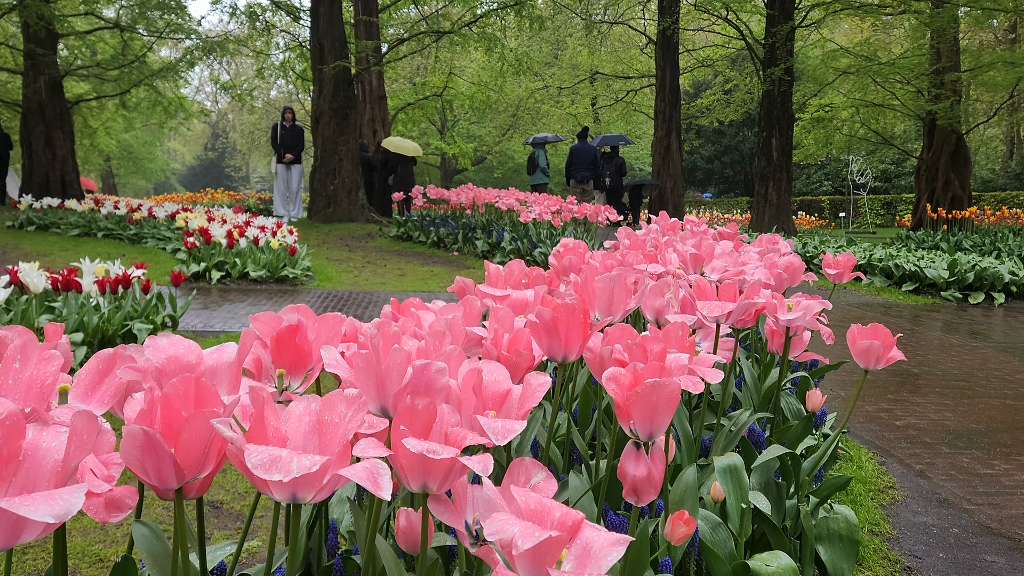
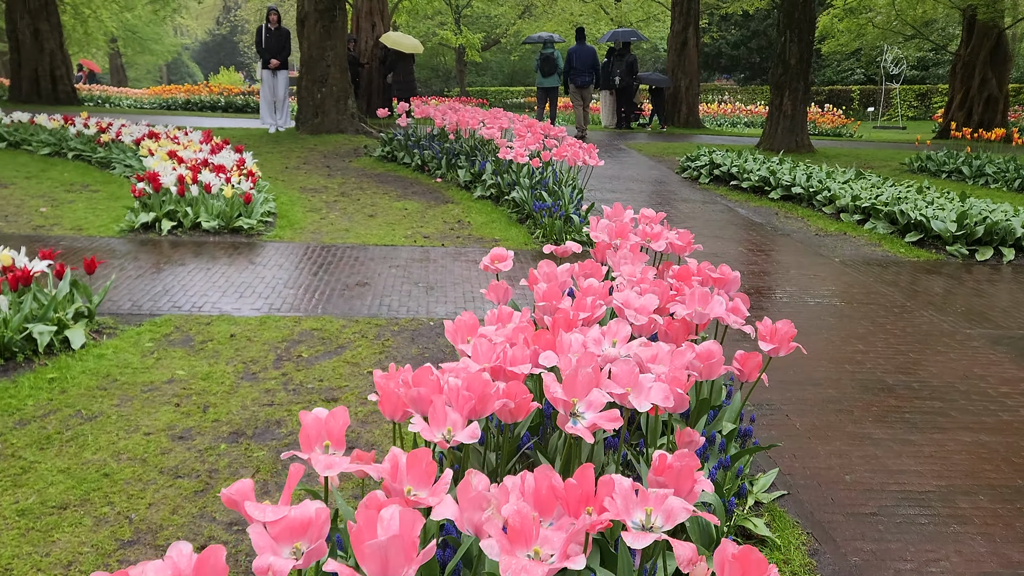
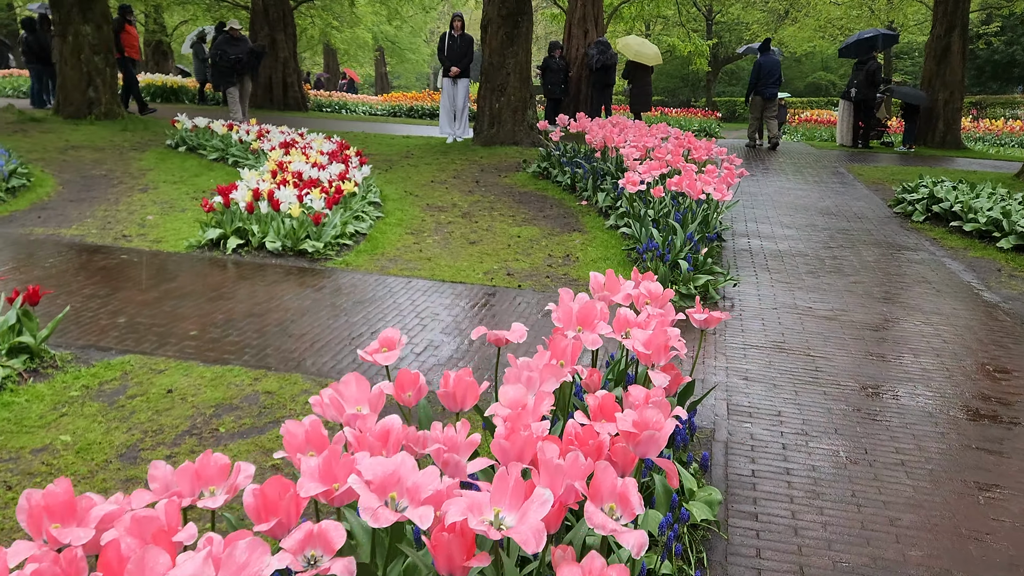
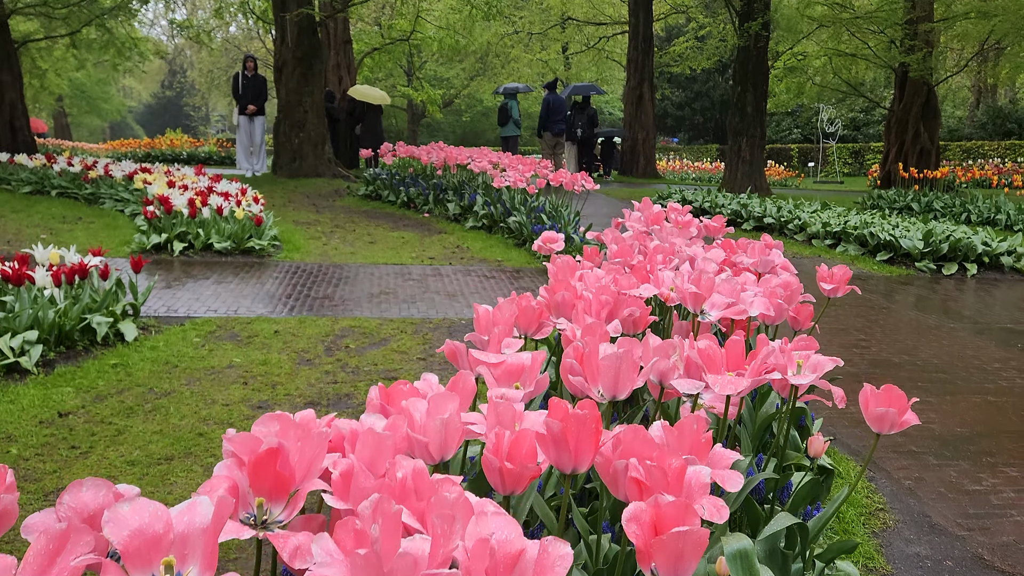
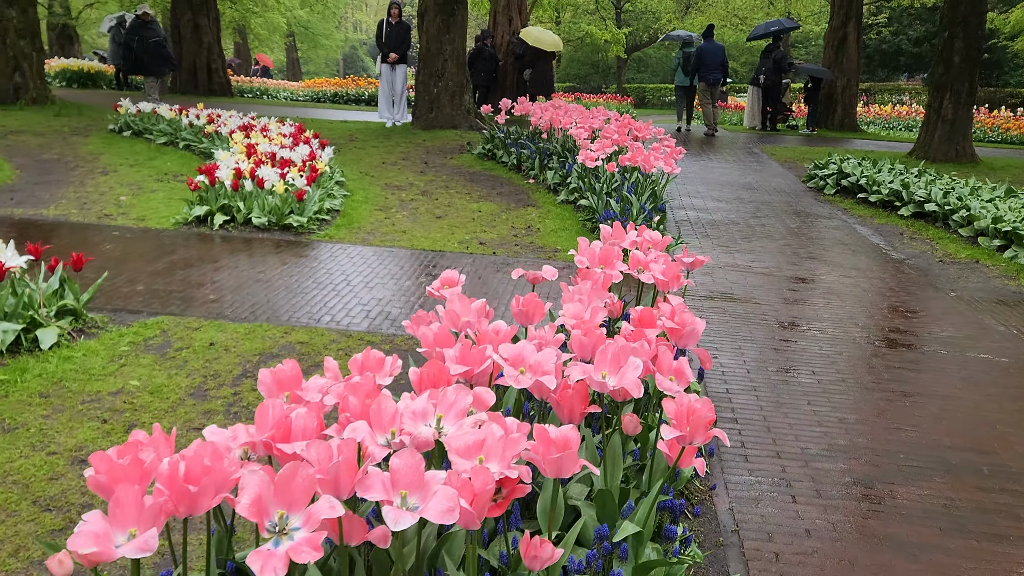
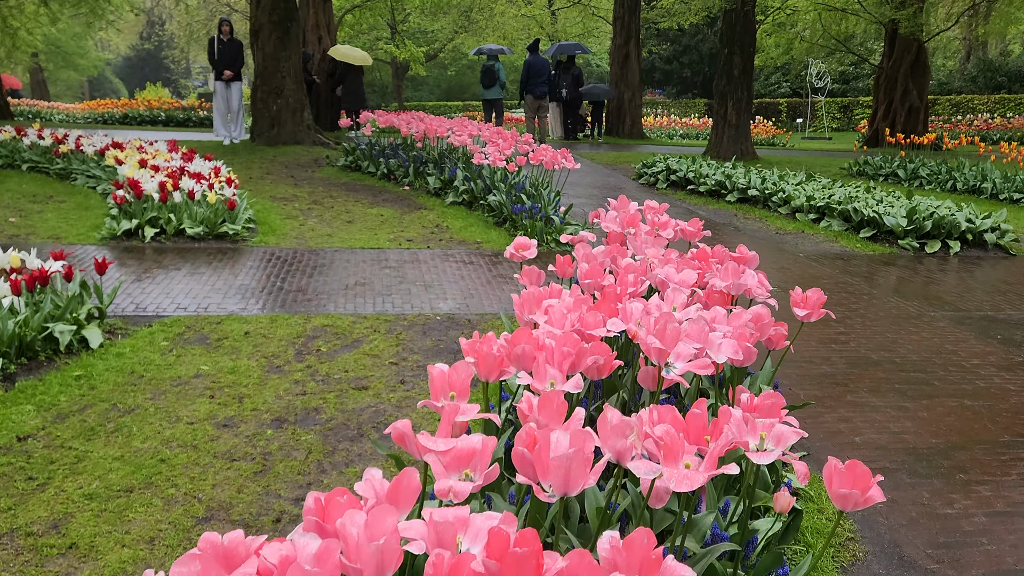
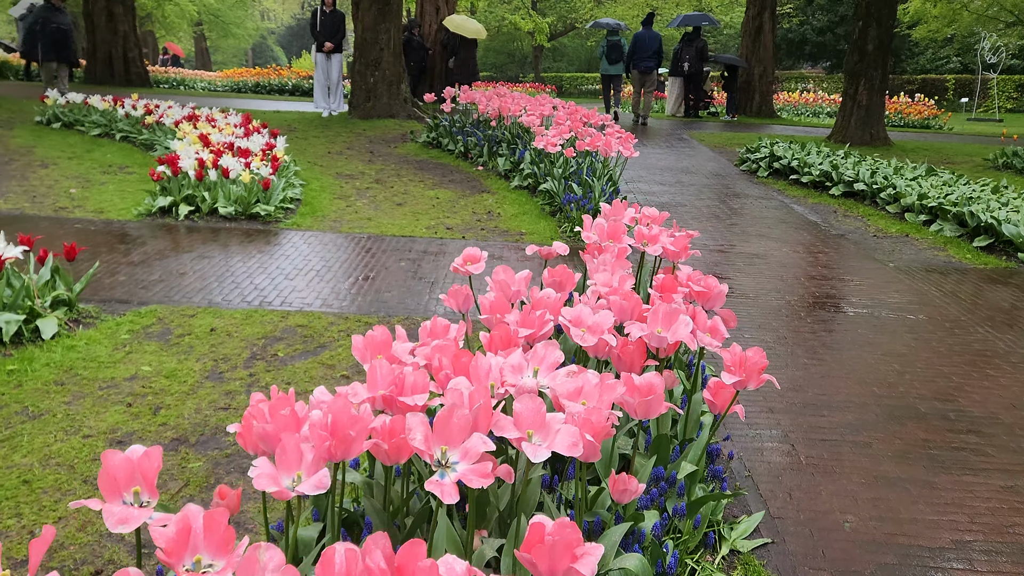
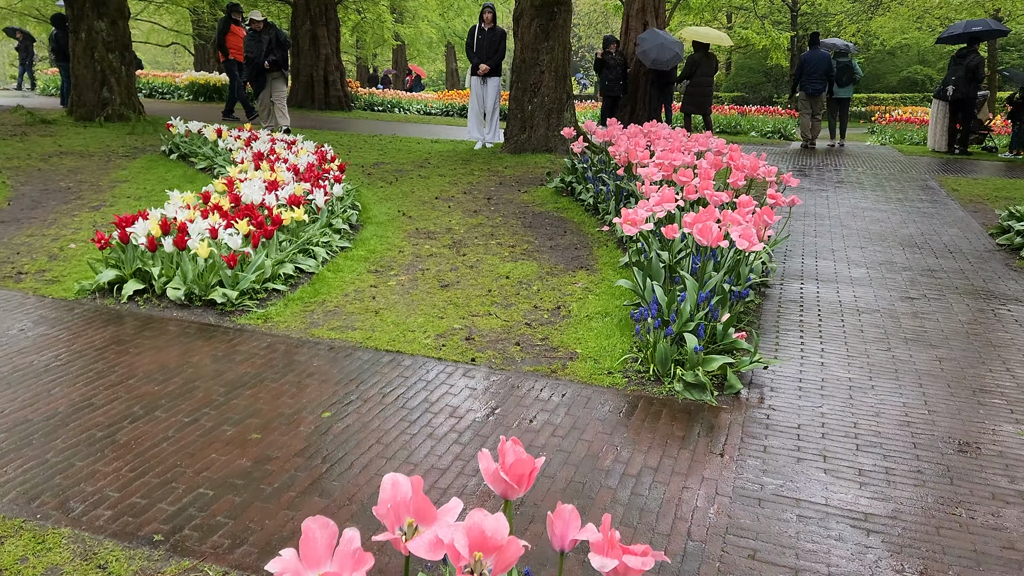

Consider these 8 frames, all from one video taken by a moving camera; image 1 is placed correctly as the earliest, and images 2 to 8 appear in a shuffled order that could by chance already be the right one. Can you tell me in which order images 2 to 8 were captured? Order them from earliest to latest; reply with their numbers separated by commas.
4, 6, 2, 7, 5, 3, 8
